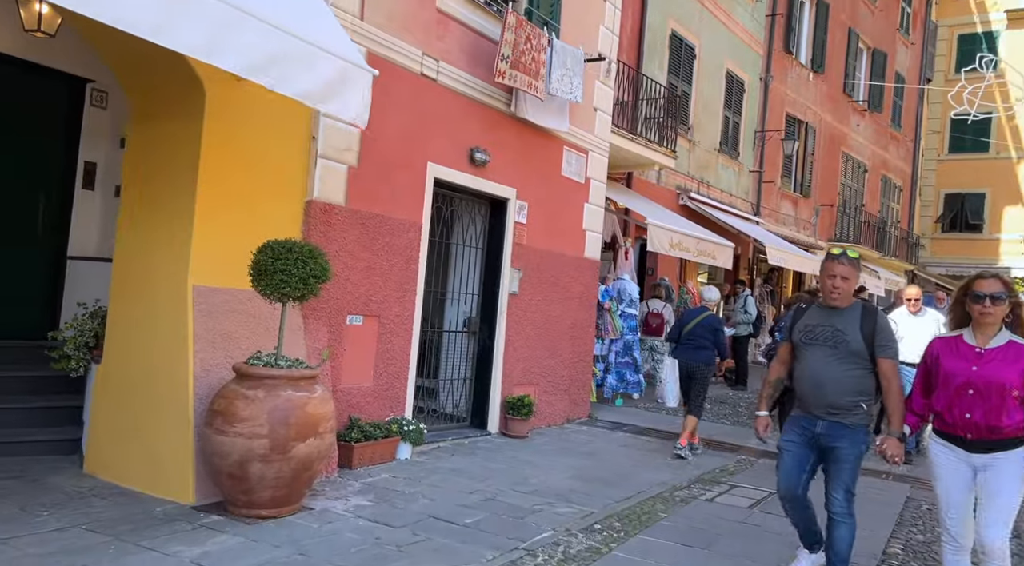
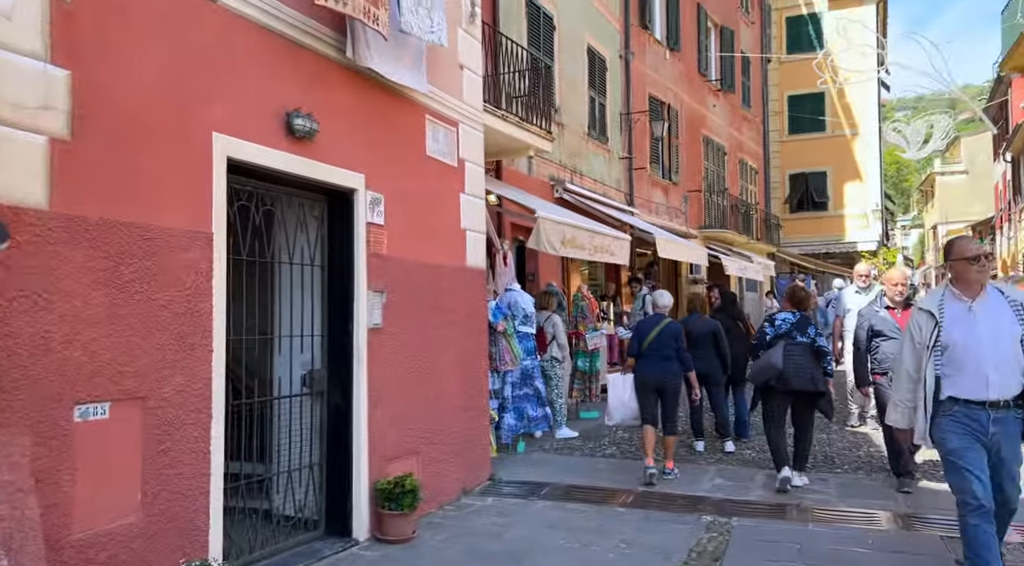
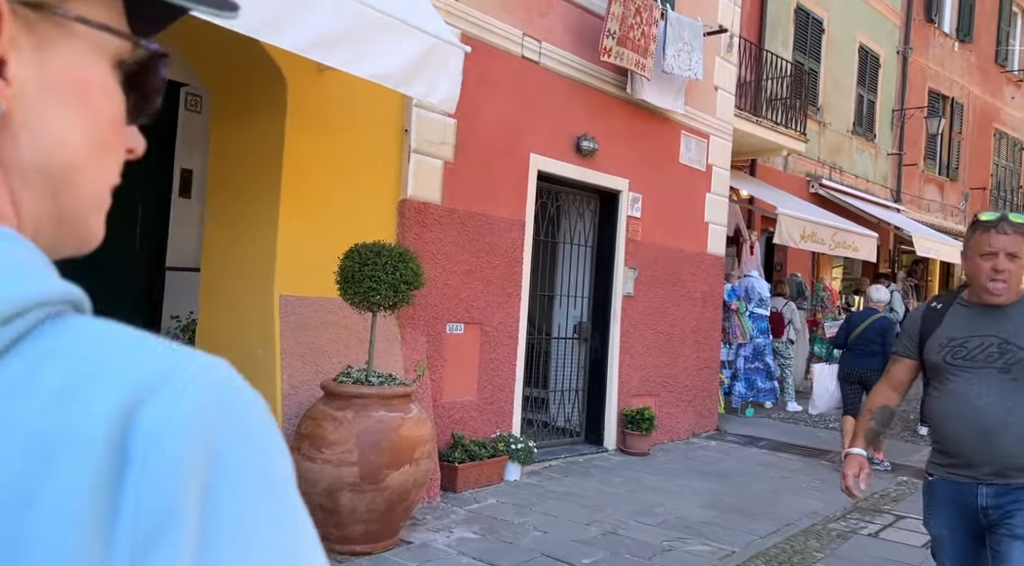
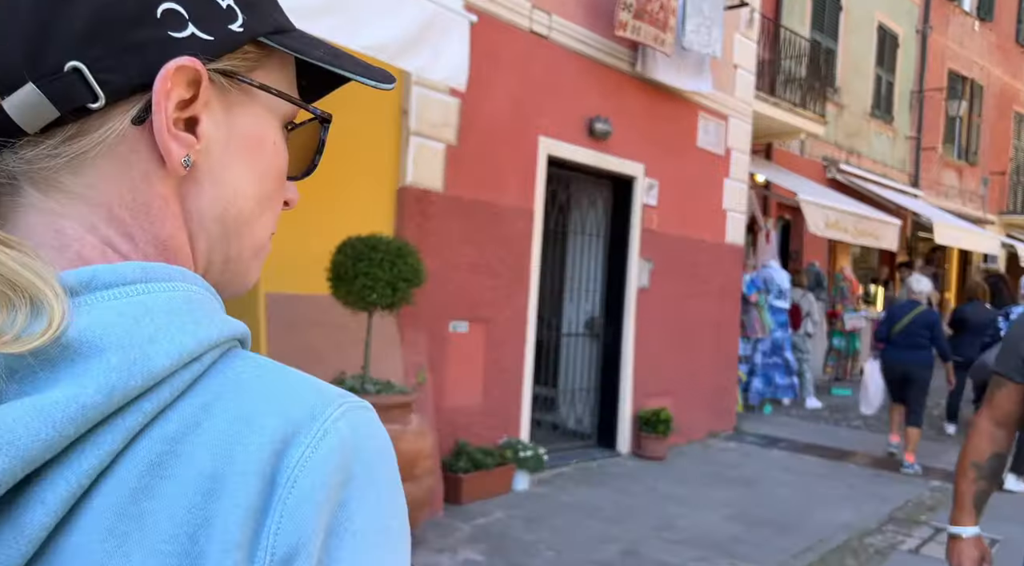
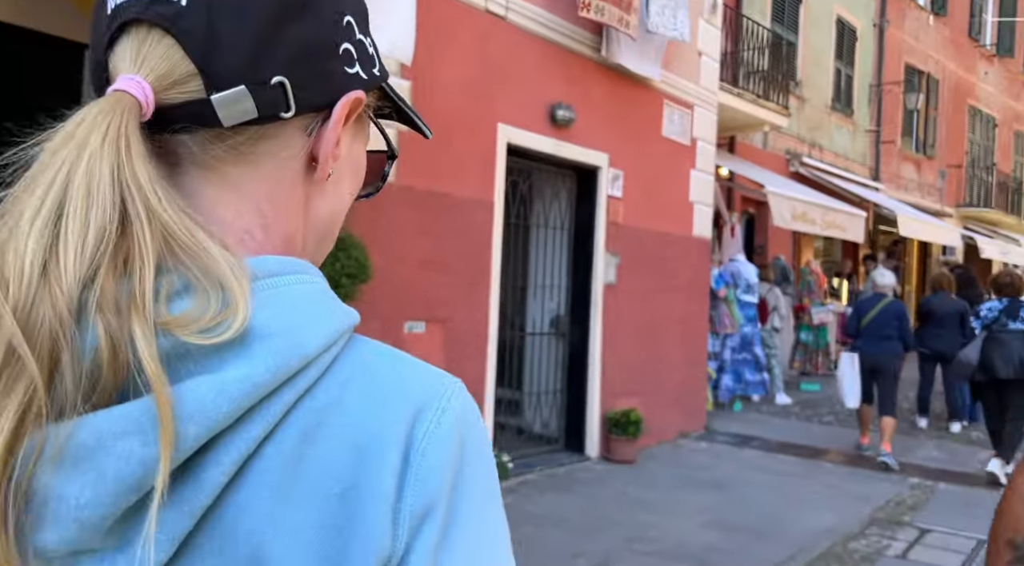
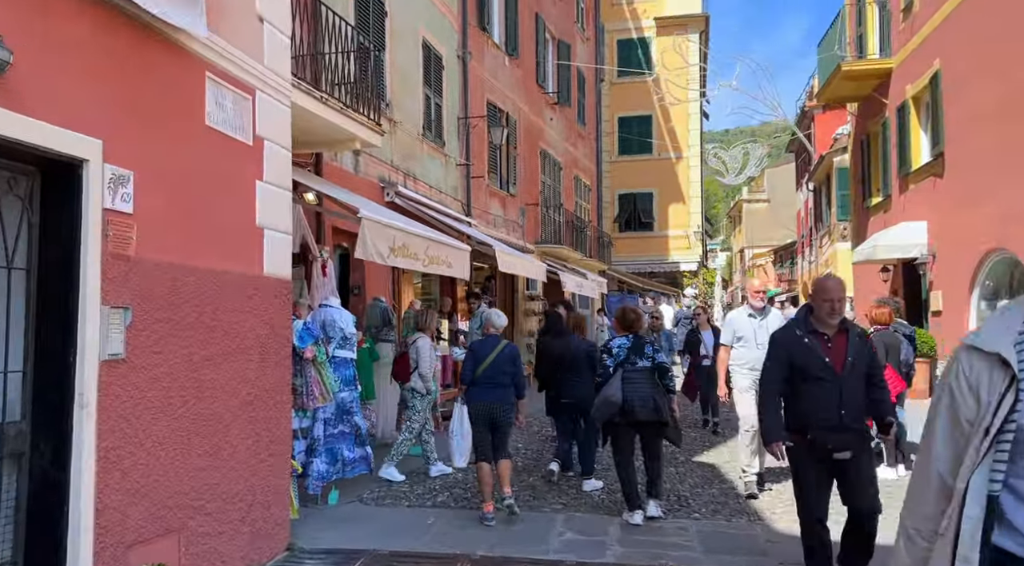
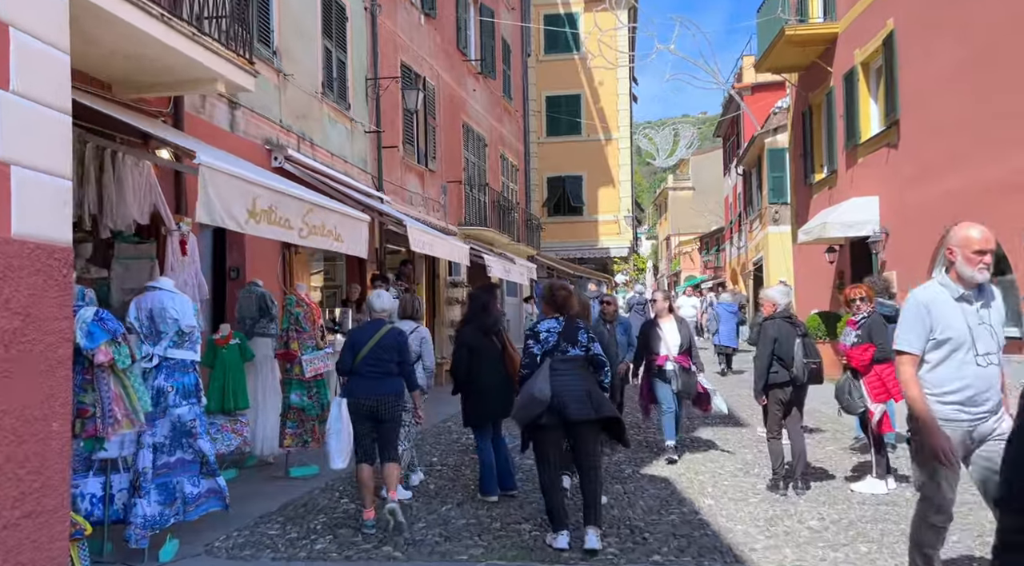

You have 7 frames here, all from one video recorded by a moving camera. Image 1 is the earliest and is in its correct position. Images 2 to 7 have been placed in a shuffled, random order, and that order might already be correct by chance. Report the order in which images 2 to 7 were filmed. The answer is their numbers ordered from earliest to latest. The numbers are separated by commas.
3, 4, 5, 2, 6, 7
